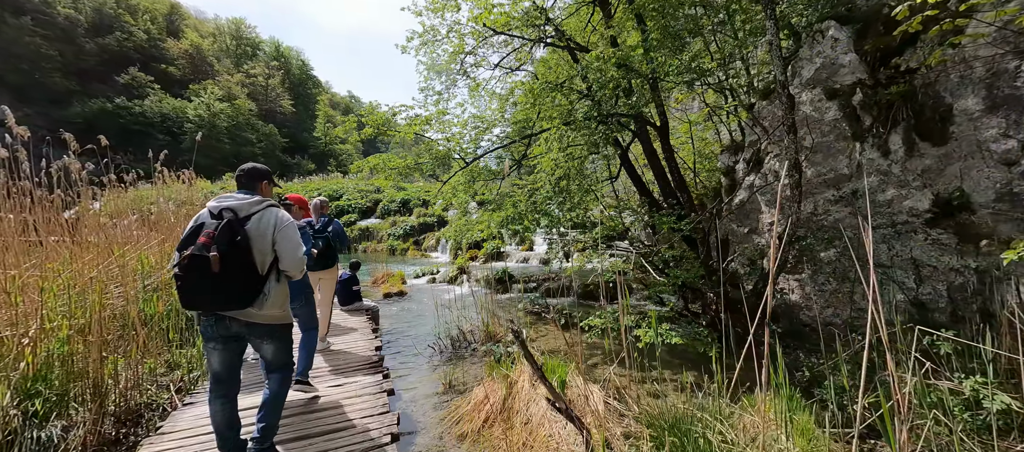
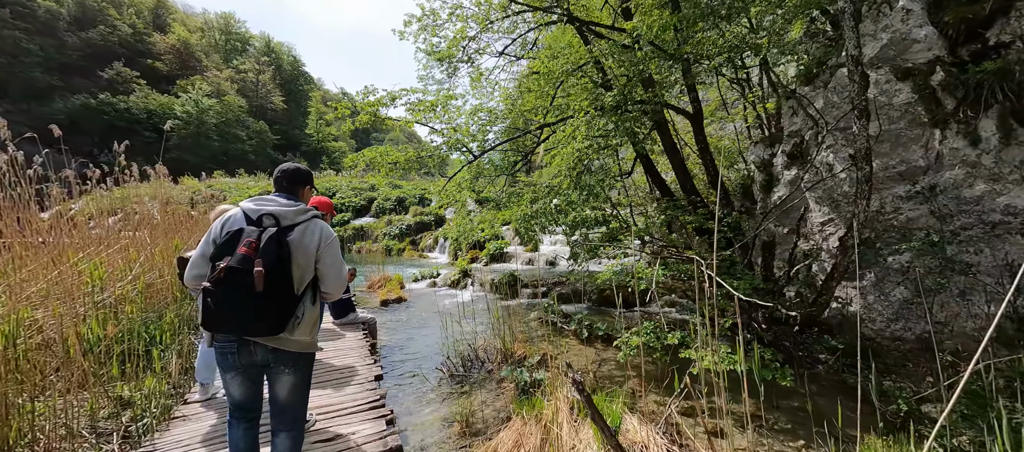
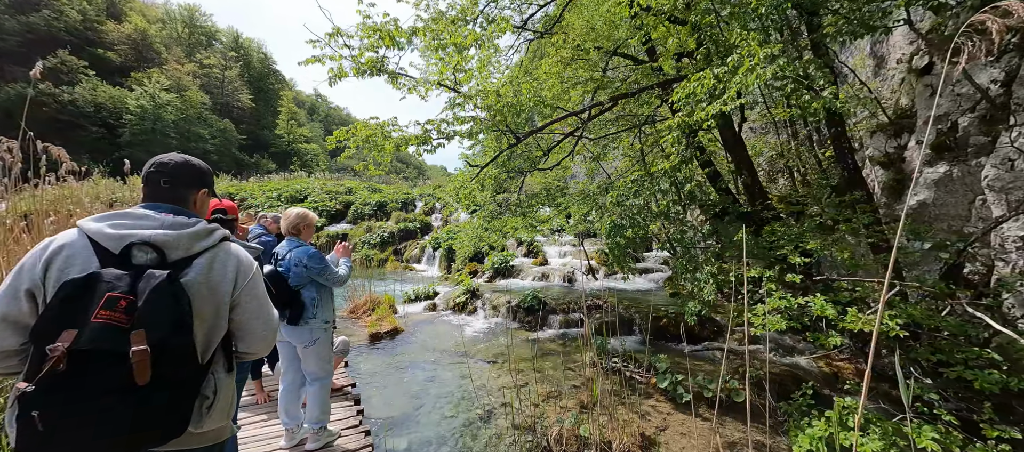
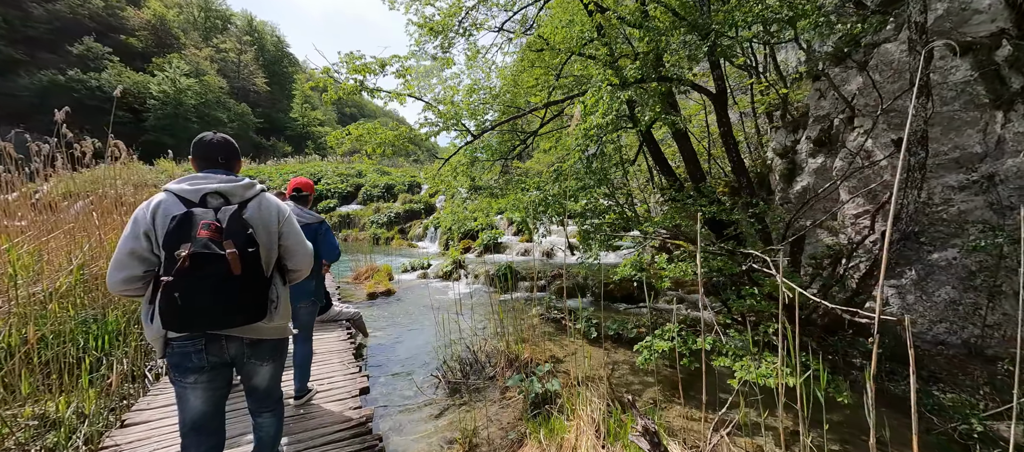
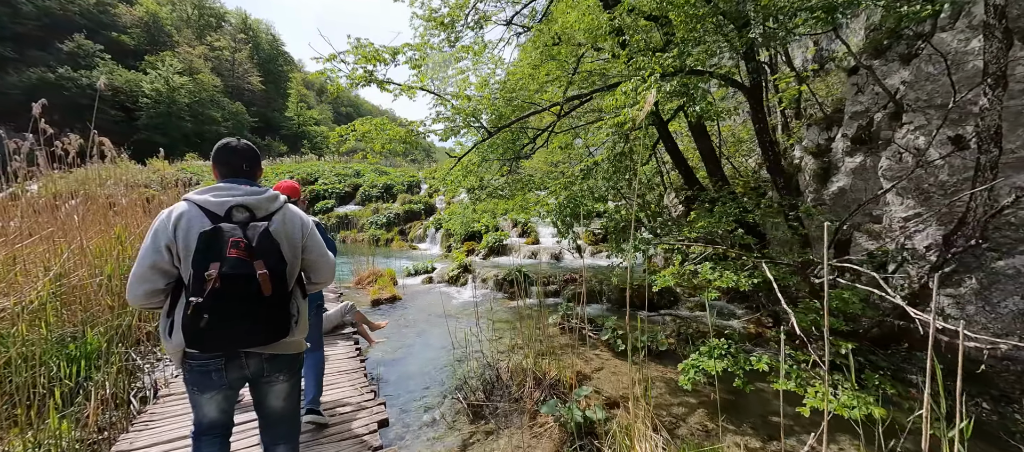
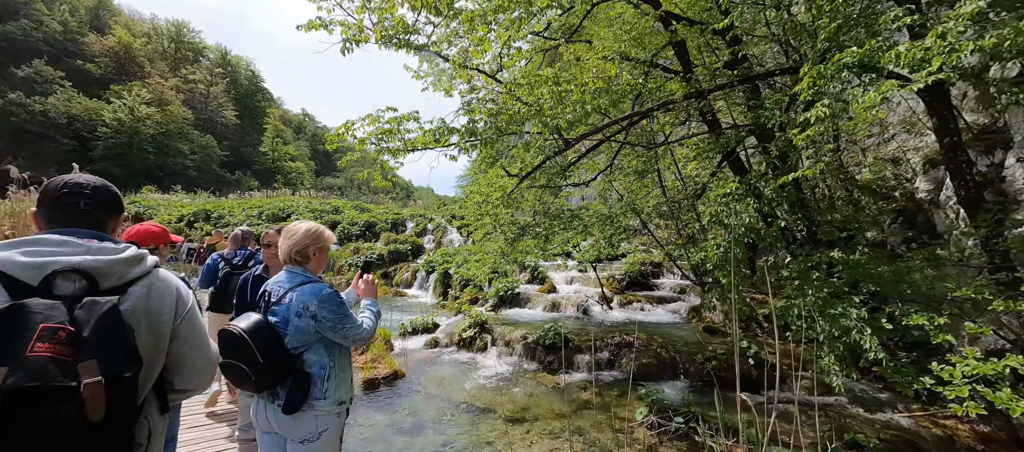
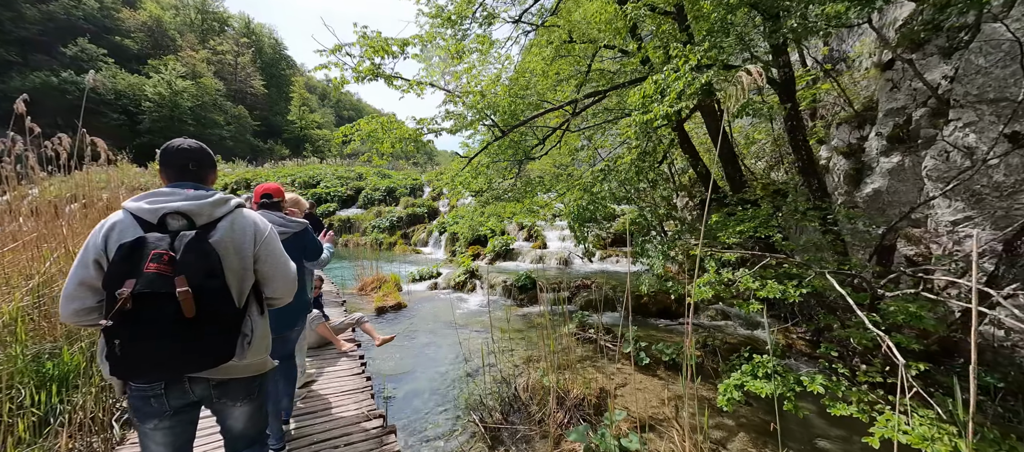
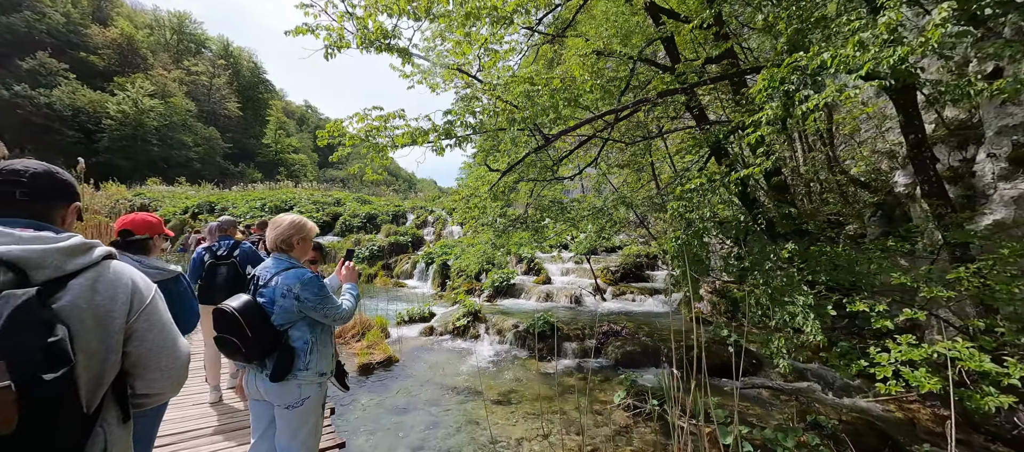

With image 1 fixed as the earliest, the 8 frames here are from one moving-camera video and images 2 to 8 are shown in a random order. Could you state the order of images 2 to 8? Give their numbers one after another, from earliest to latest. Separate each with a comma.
2, 4, 5, 7, 3, 8, 6
